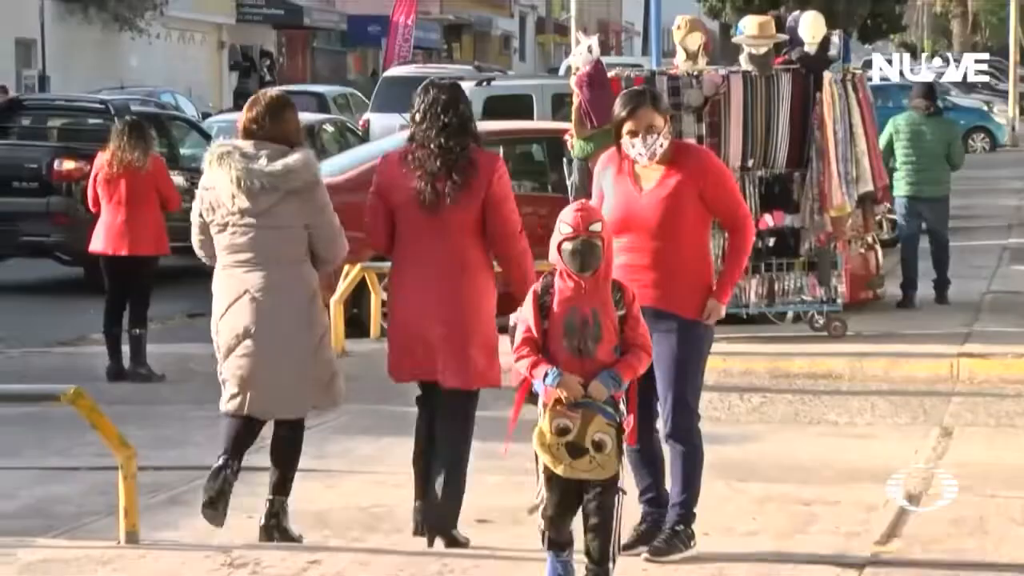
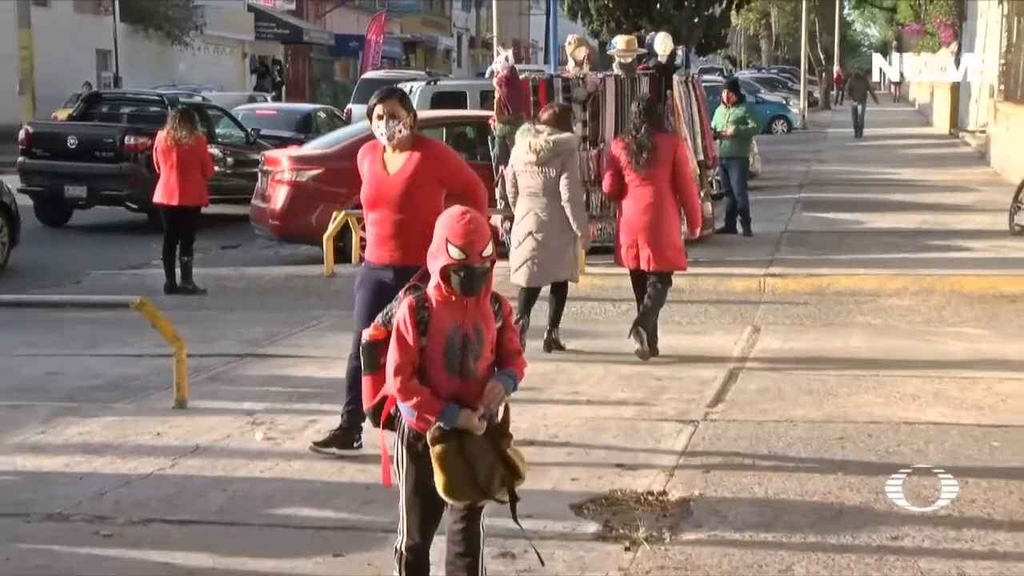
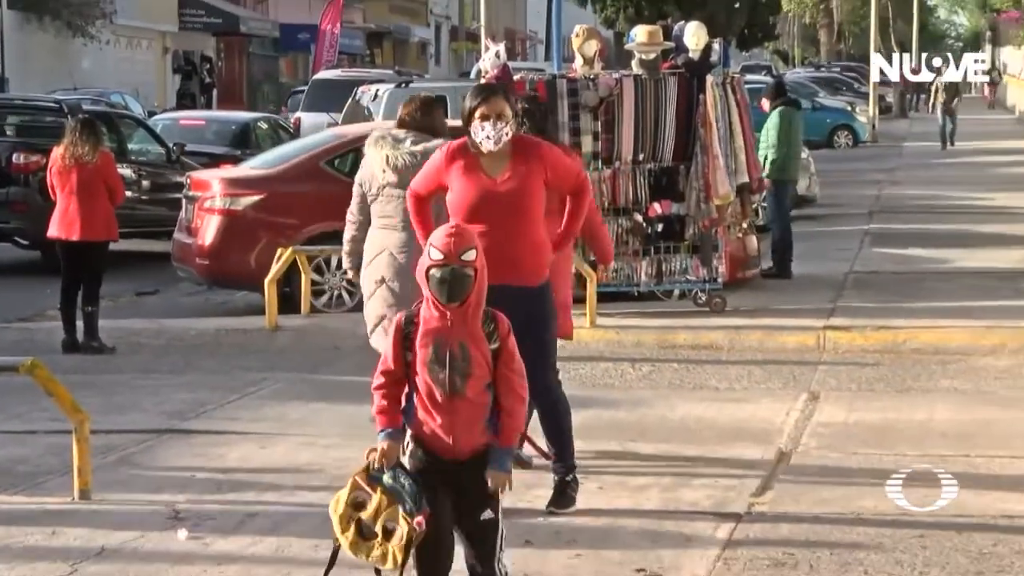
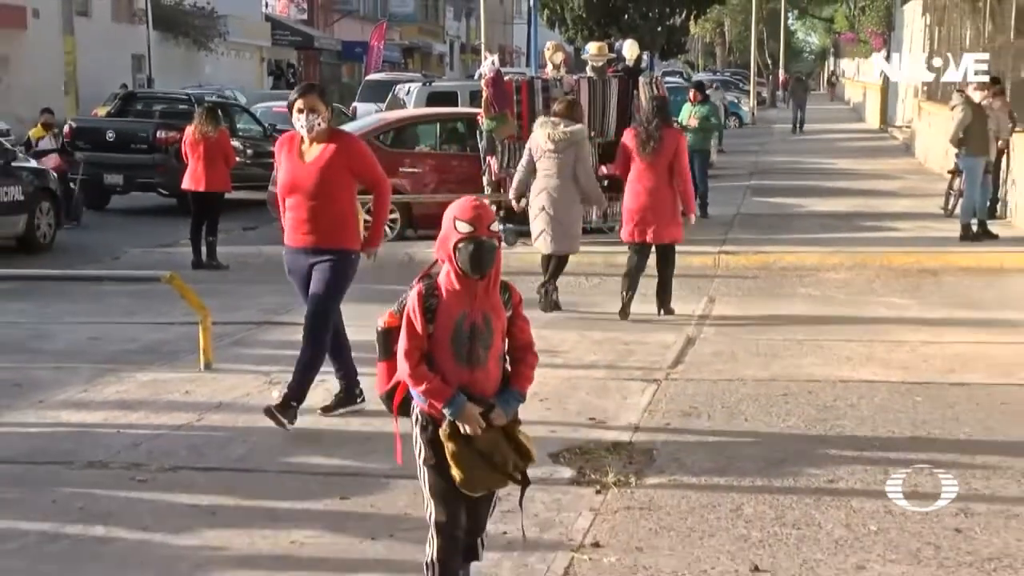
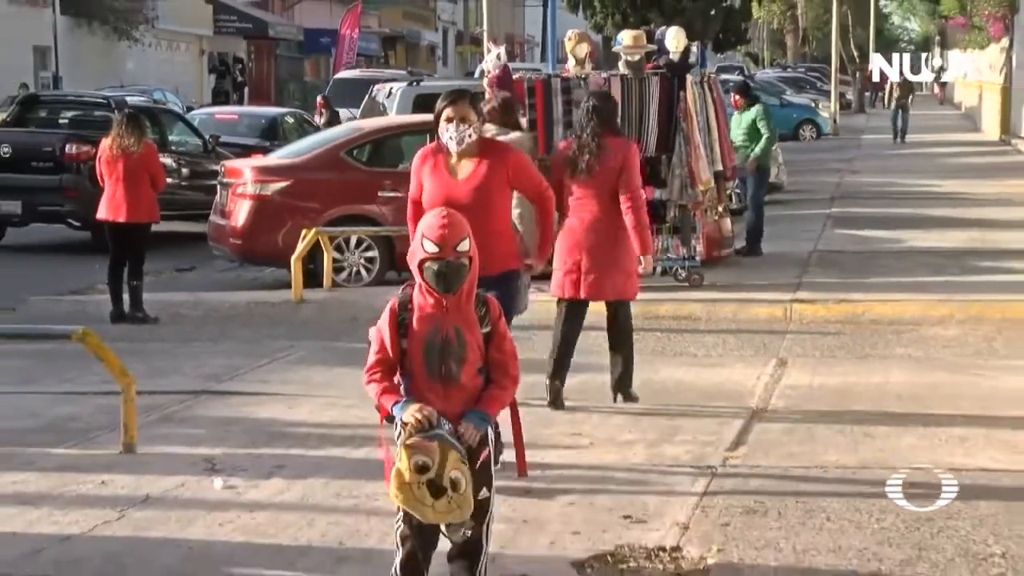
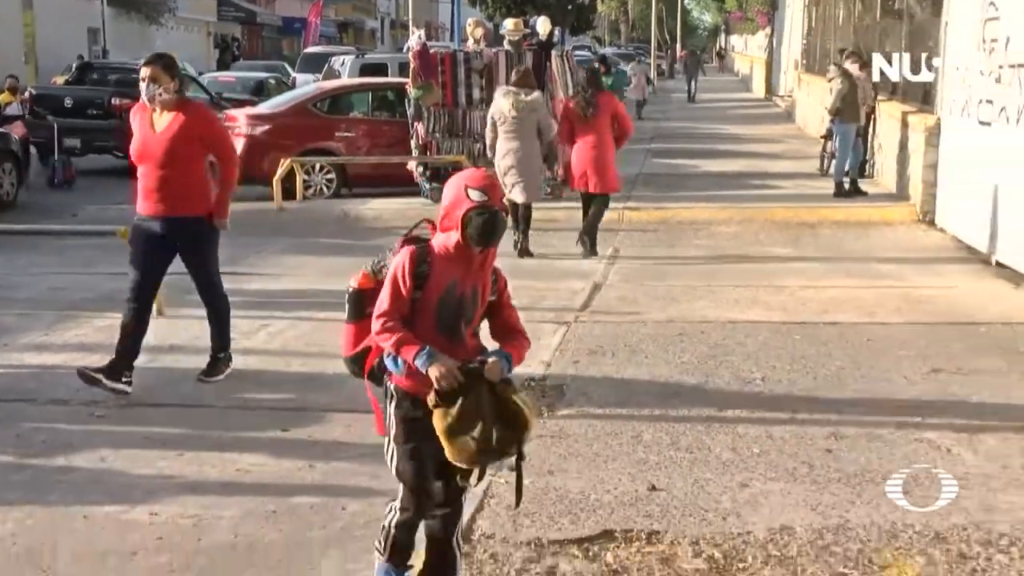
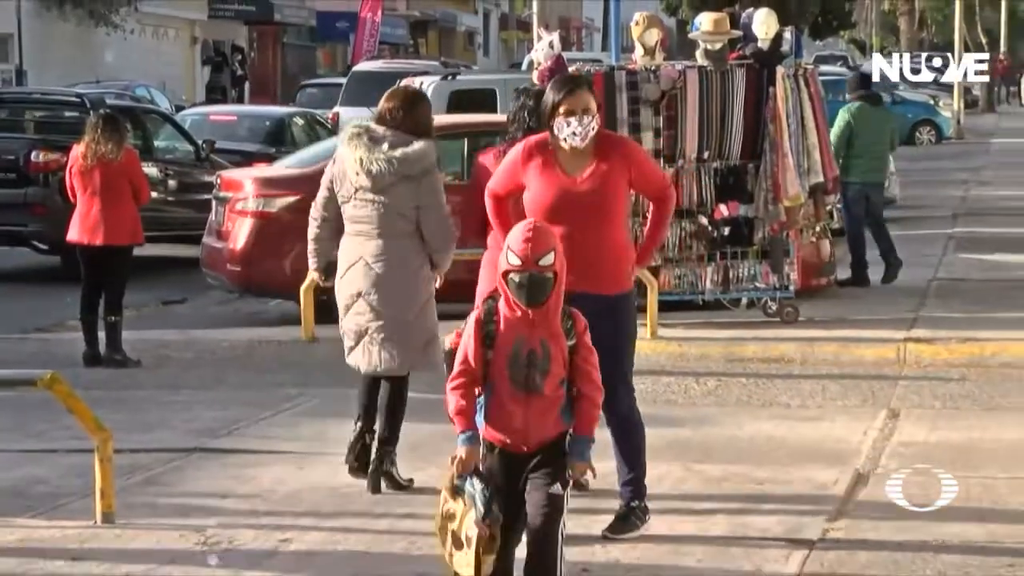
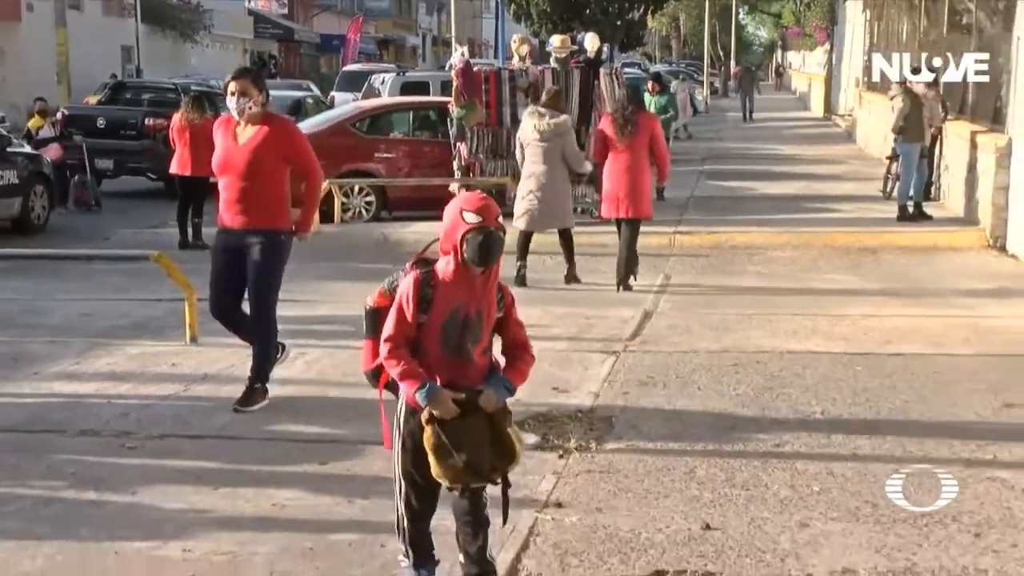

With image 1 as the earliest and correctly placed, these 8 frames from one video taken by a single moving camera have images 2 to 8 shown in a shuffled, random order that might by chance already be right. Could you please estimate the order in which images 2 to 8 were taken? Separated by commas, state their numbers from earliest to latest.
7, 3, 5, 2, 4, 8, 6
